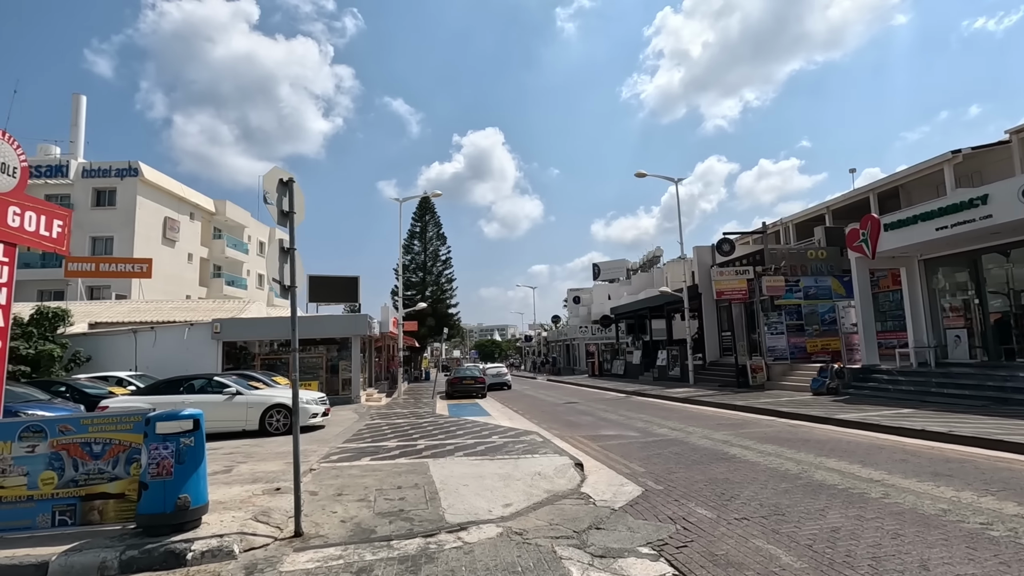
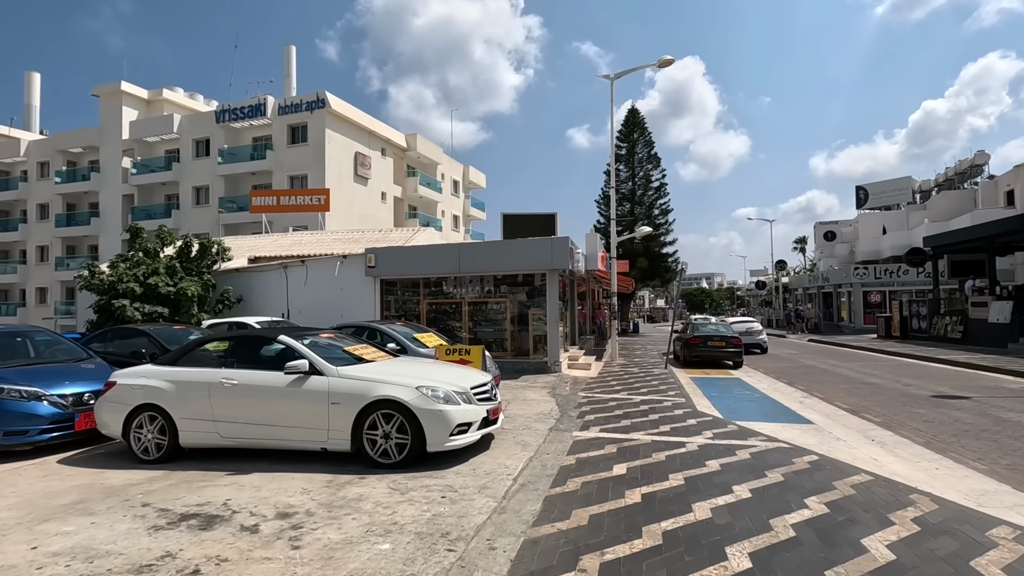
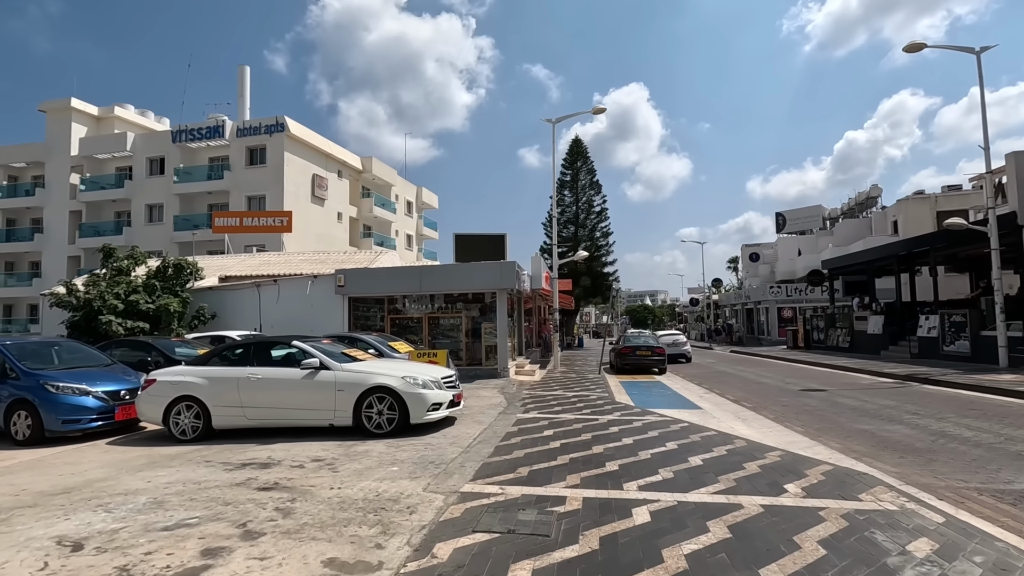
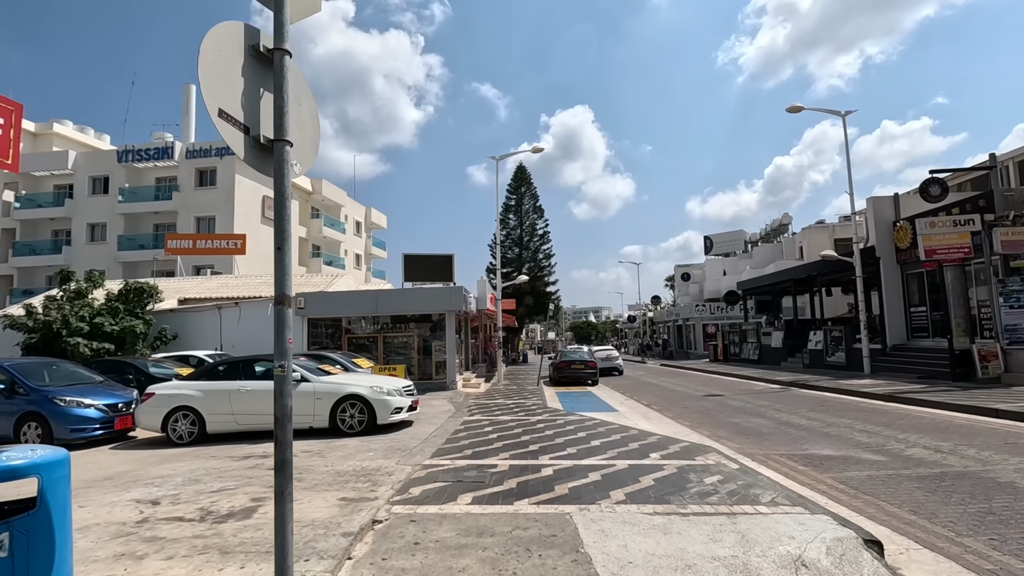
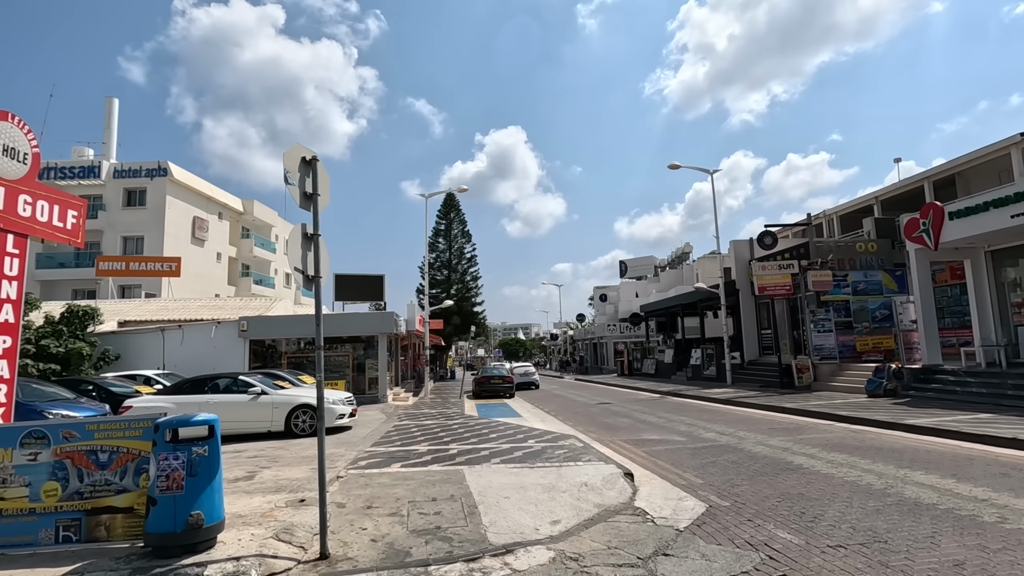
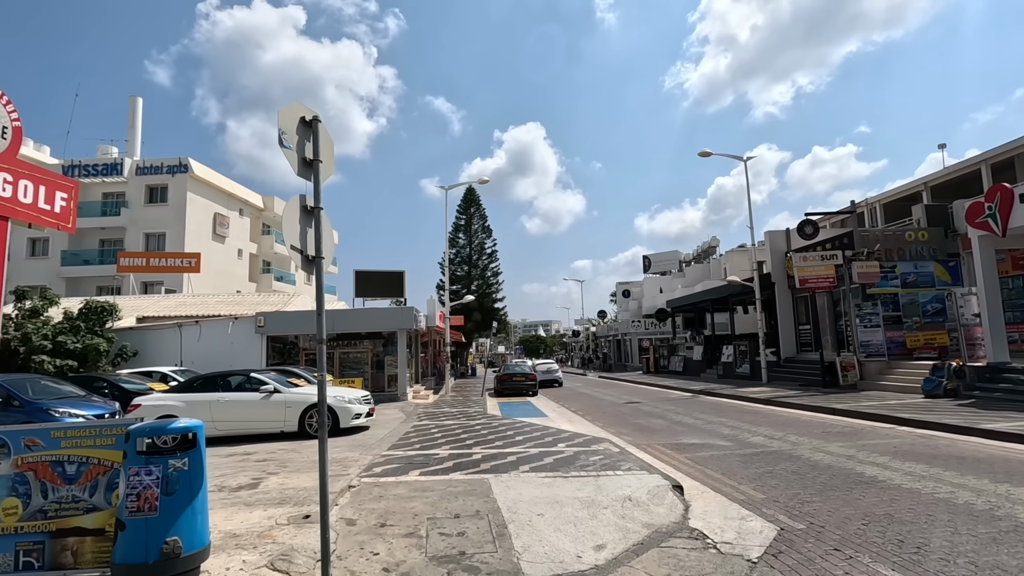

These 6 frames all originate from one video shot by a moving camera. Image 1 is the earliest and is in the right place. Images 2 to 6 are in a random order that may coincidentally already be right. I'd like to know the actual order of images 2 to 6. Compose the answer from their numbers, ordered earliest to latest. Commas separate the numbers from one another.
5, 6, 4, 3, 2
